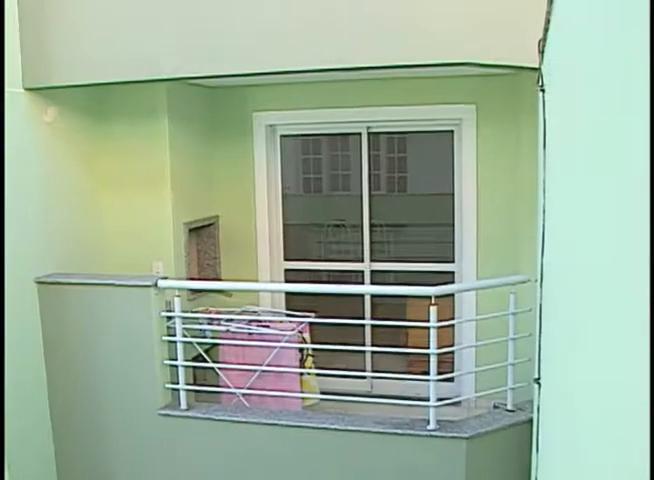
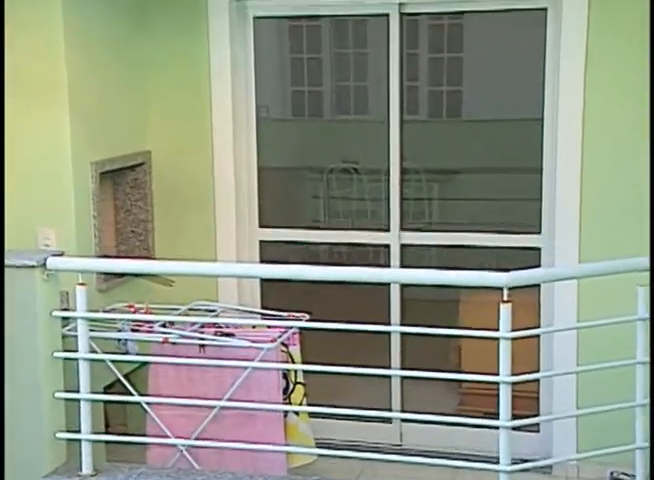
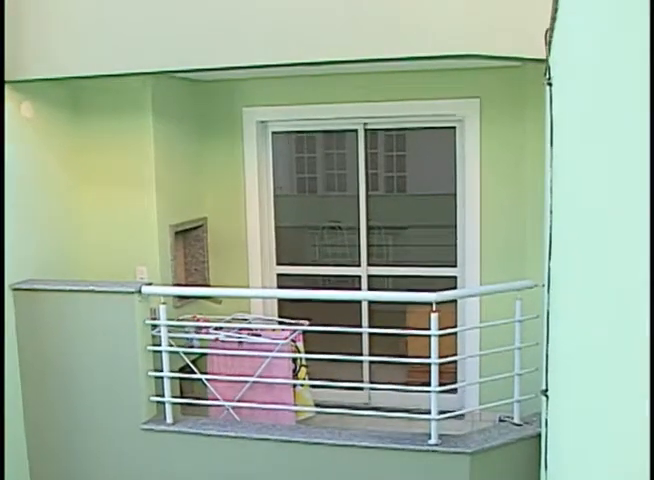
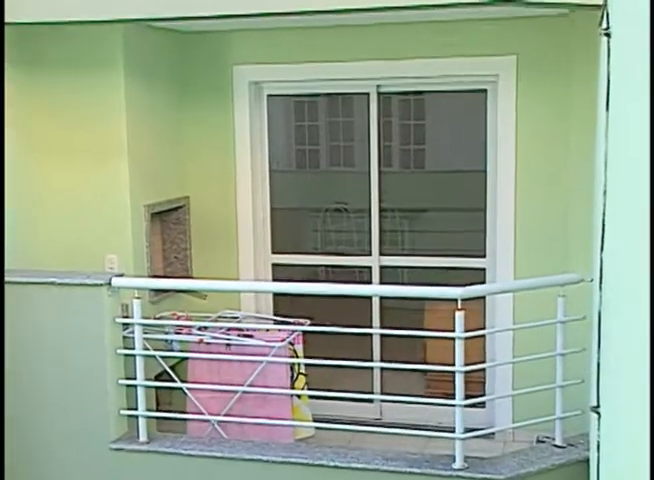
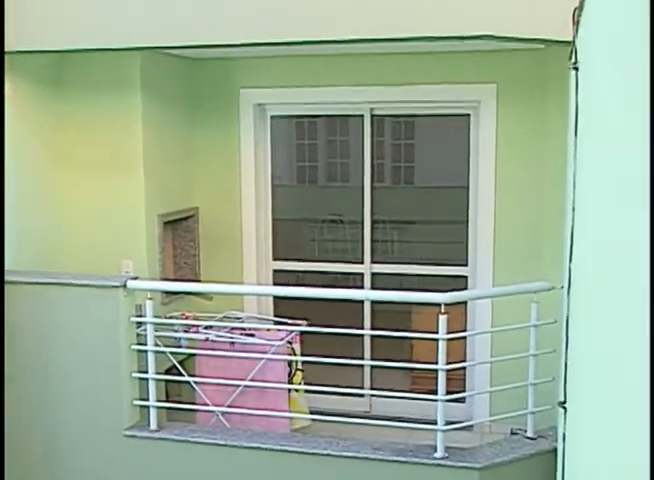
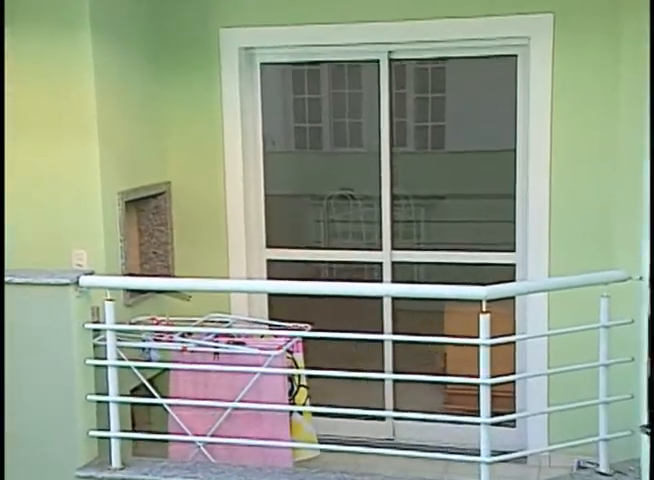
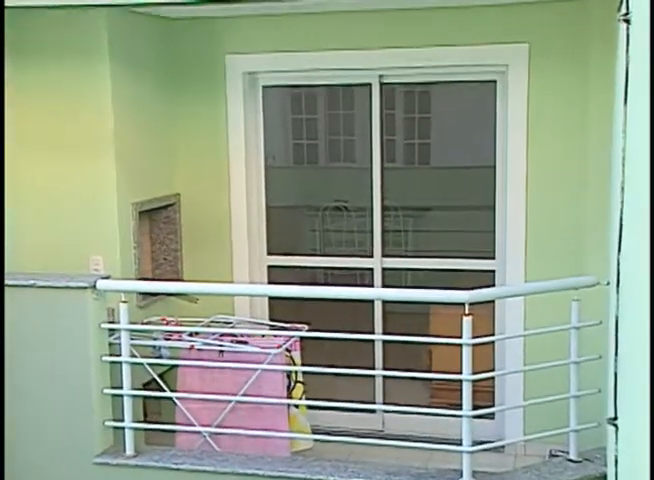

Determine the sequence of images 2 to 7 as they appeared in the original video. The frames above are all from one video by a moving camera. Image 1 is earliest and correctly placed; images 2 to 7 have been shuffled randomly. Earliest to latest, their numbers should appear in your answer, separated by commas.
3, 5, 4, 7, 6, 2
